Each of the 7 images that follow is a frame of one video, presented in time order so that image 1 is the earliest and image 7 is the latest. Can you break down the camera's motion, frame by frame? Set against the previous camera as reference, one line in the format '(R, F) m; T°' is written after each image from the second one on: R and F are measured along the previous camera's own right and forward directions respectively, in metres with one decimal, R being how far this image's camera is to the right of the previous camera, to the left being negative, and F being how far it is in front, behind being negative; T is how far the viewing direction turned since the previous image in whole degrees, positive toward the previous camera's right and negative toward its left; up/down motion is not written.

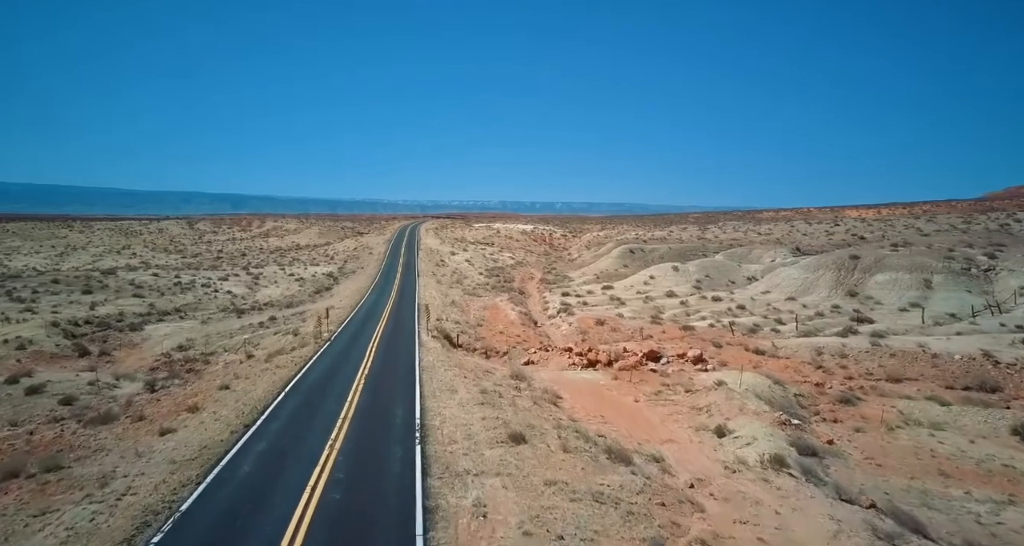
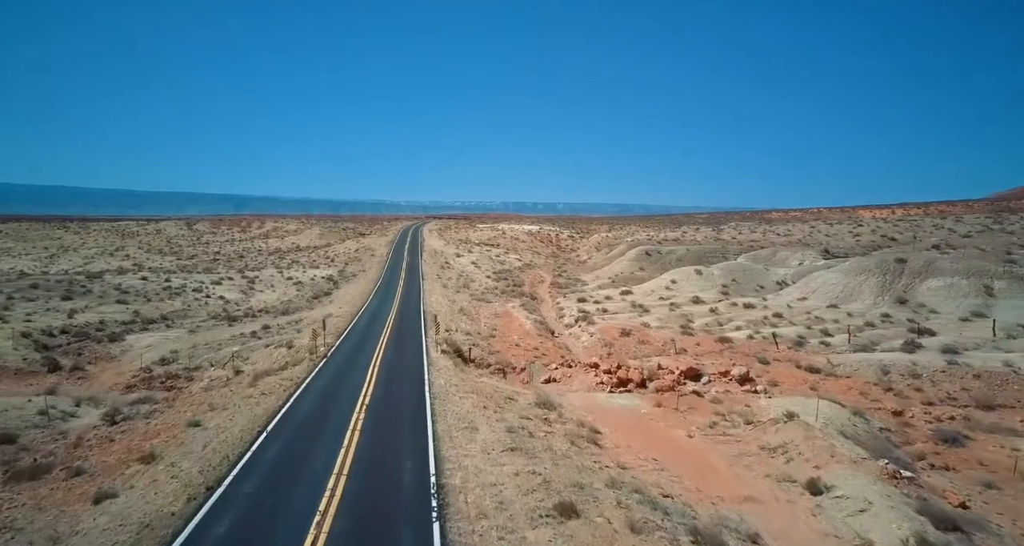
(-0.8, +4.1) m; 0°
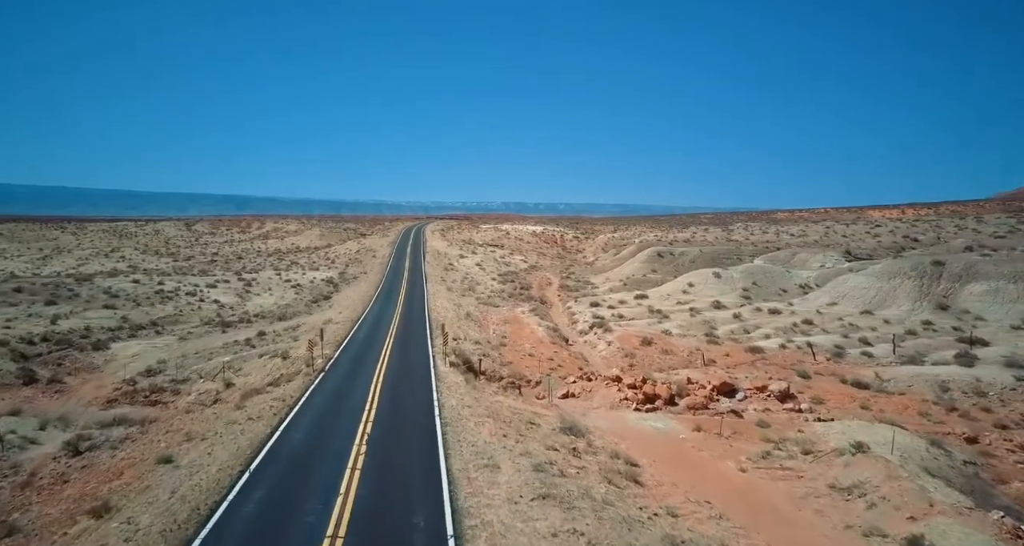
(-0.6, +2.8) m; 0°
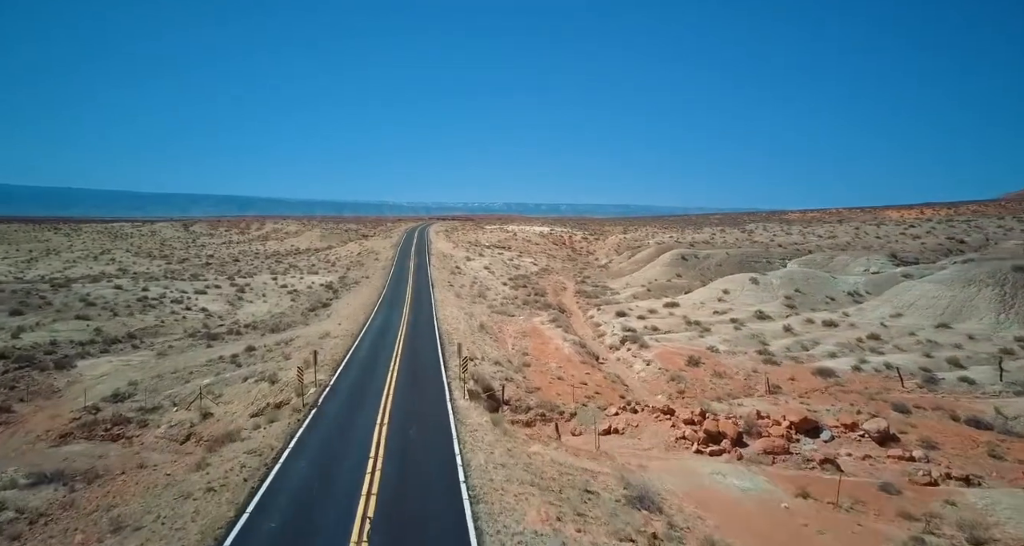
(-1.0, +5.1) m; 0°
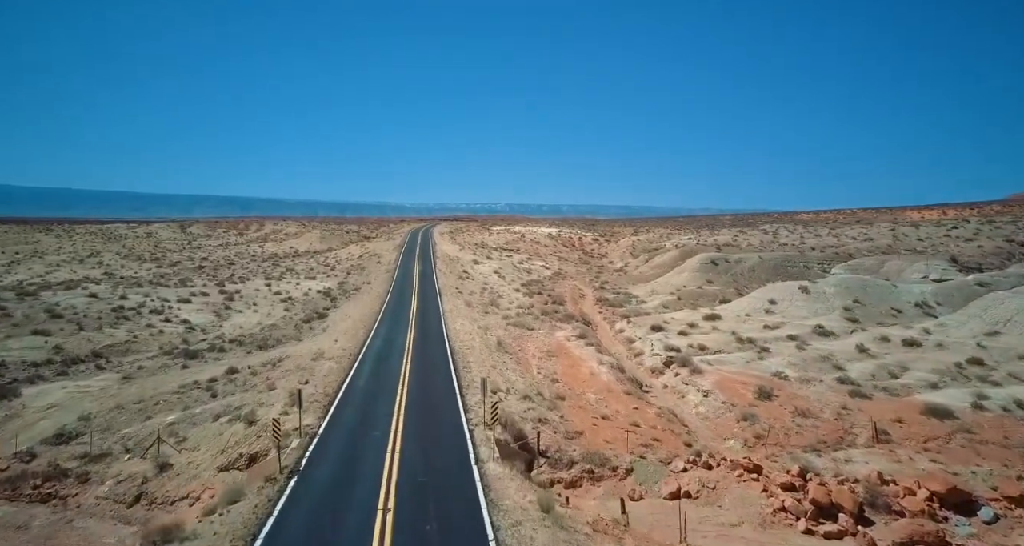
(-1.1, +5.8) m; 0°
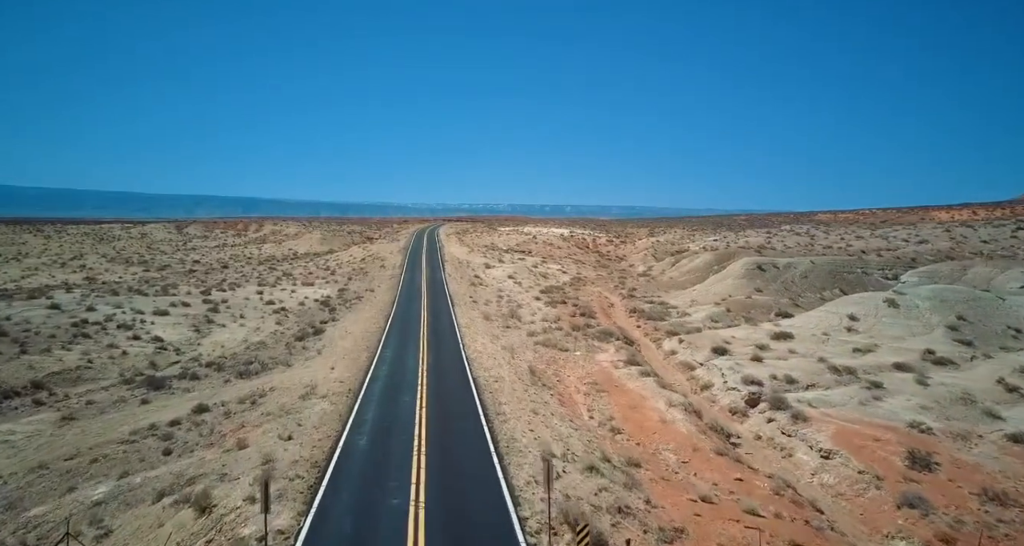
(-1.5, +7.3) m; 0°
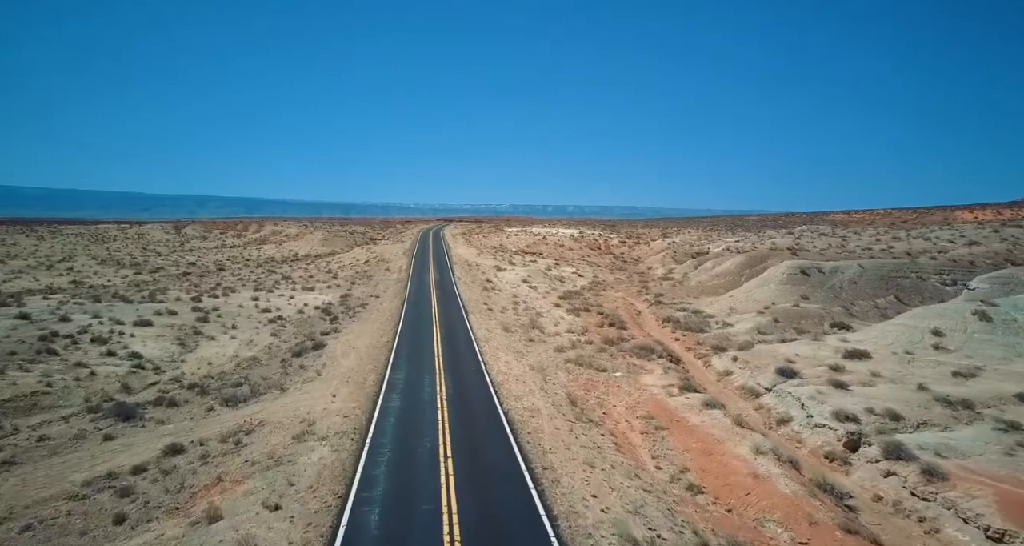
(-1.3, +5.1) m; 0°
